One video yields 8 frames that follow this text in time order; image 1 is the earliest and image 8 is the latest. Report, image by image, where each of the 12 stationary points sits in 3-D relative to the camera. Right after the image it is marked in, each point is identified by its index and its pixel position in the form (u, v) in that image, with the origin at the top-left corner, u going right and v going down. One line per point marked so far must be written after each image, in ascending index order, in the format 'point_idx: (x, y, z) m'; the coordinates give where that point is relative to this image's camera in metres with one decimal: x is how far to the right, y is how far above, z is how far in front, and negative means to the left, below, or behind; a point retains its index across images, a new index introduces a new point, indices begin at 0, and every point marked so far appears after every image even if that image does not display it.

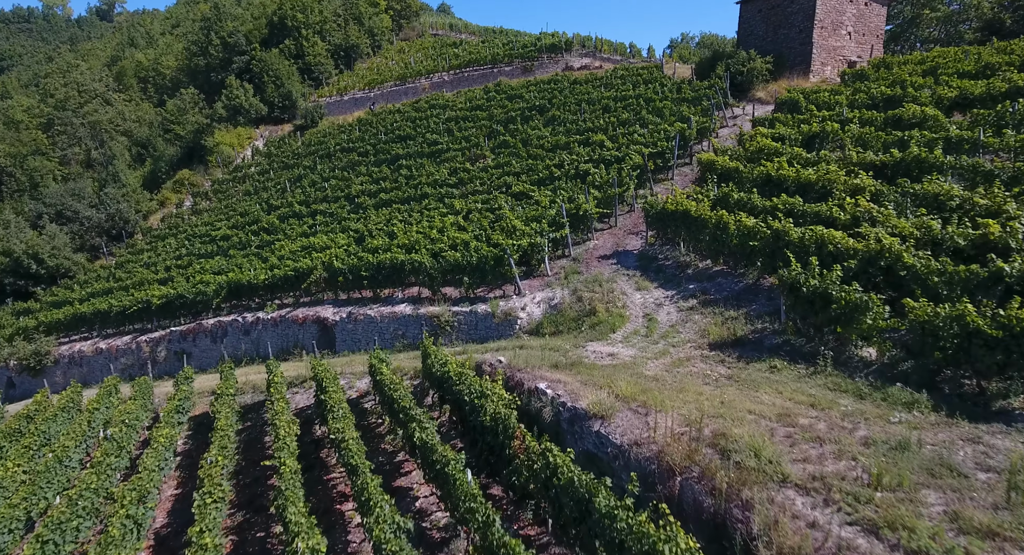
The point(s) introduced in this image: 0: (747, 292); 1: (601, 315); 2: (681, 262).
0: (+5.8, -0.4, +16.3) m
1: (+2.3, -1.0, +17.3) m
2: (+4.9, +0.4, +19.3) m
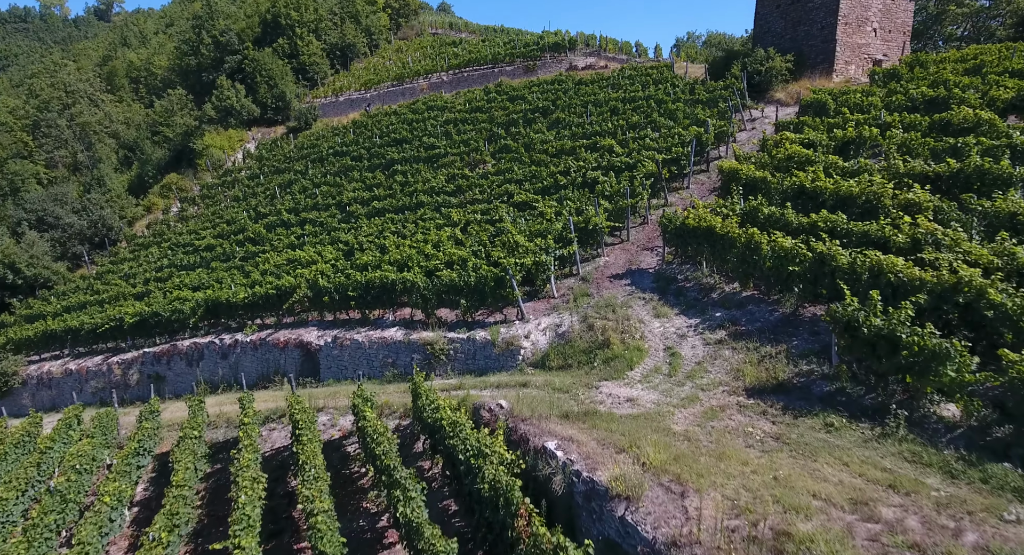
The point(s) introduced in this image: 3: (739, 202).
0: (+5.9, -1.0, +14.2) m
1: (+2.4, -1.7, +15.2) m
2: (+5.0, -0.2, +17.2) m
3: (+6.2, +2.1, +18.1) m
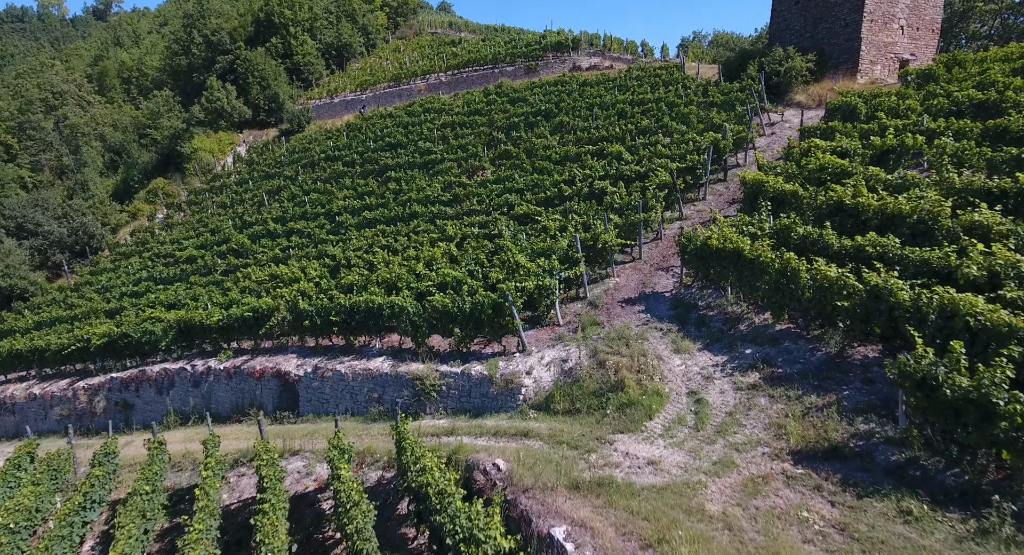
0: (+5.9, -1.7, +12.1) m
1: (+2.4, -2.3, +13.1) m
2: (+5.0, -0.9, +15.2) m
3: (+6.2, +1.4, +16.1) m
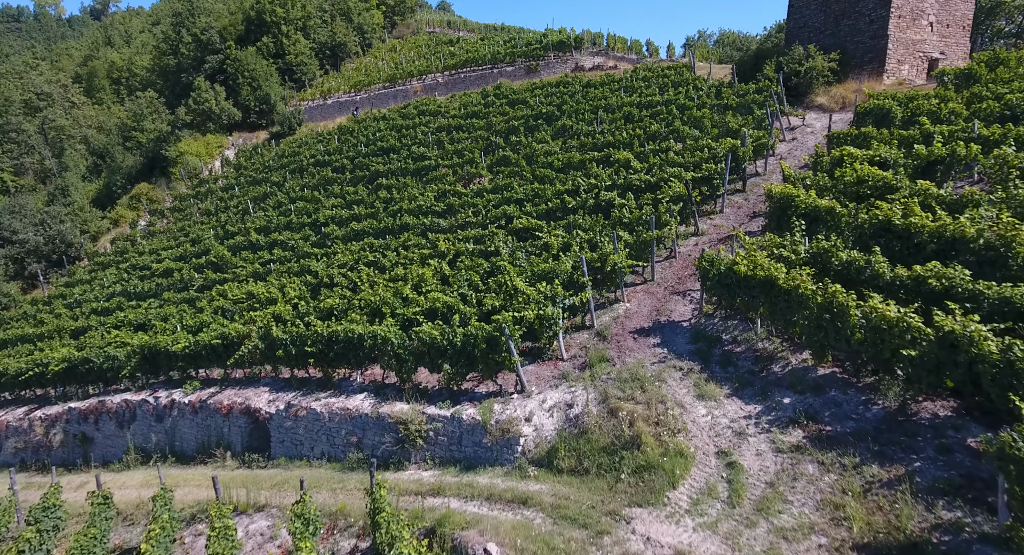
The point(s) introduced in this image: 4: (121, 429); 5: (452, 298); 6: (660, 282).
0: (+5.8, -2.3, +10.1) m
1: (+2.3, -2.9, +11.1) m
2: (+4.9, -1.5, +13.1) m
3: (+6.2, +0.8, +14.1) m
4: (-11.4, -4.4, +19.2) m
5: (-1.5, -0.5, +16.6) m
6: (+3.9, -0.1, +17.5) m
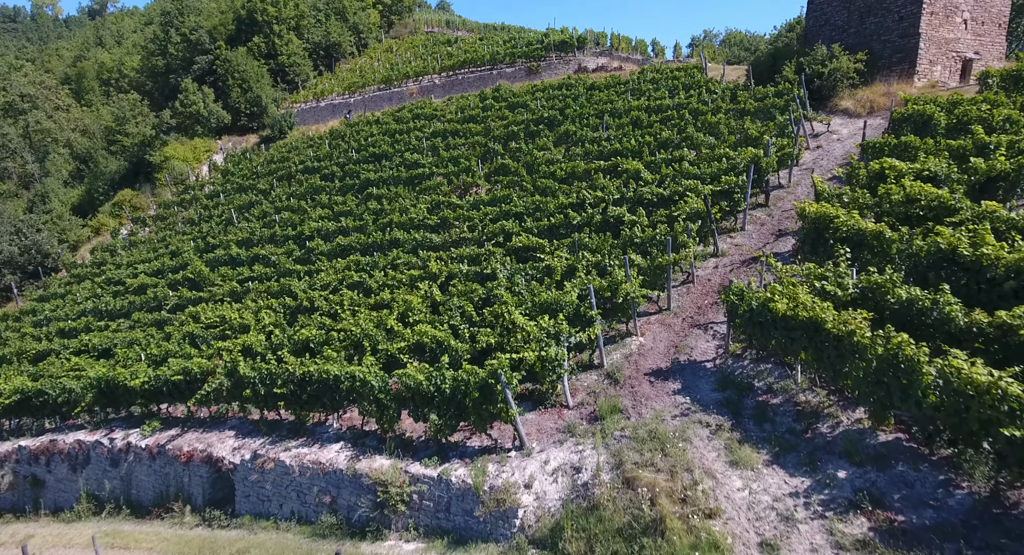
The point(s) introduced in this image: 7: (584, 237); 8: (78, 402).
0: (+5.7, -3.0, +8.1) m
1: (+2.3, -3.6, +9.1) m
2: (+4.9, -2.2, +11.1) m
3: (+6.1, +0.1, +12.0) m
4: (-11.5, -5.1, +17.2) m
5: (-1.6, -1.2, +14.6) m
6: (+3.9, -0.8, +15.5) m
7: (+2.0, +1.1, +18.1) m
8: (-12.0, -3.4, +18.2) m
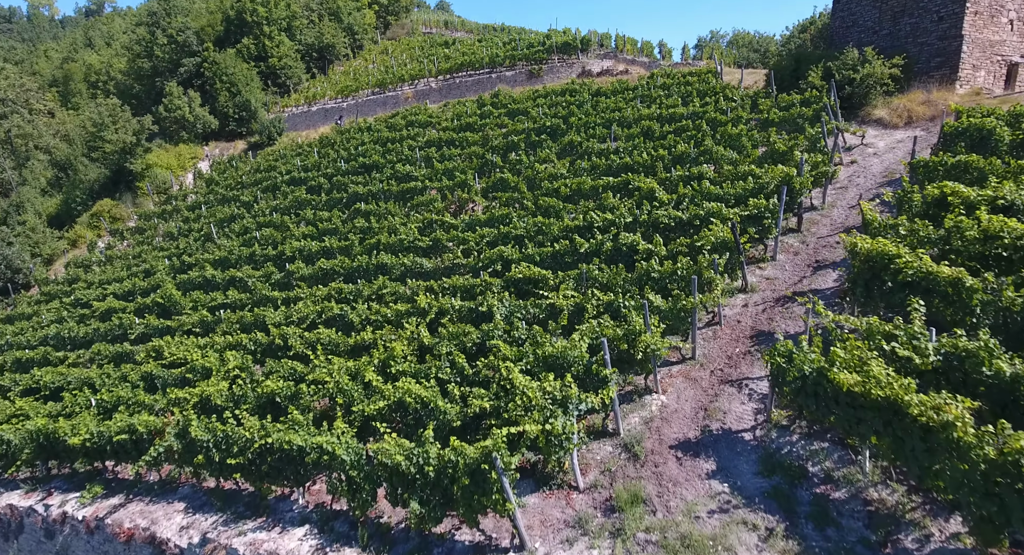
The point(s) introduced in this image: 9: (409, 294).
0: (+5.7, -3.9, +5.8) m
1: (+2.2, -4.5, +6.8) m
2: (+4.8, -3.1, +8.8) m
3: (+6.1, -0.8, +9.8) m
4: (-11.5, -6.0, +15.0) m
5: (-1.6, -2.1, +12.4) m
6: (+3.9, -1.7, +13.2) m
7: (+2.0, +0.2, +15.8) m
8: (-12.0, -4.3, +15.9) m
9: (-2.9, -0.4, +18.4) m
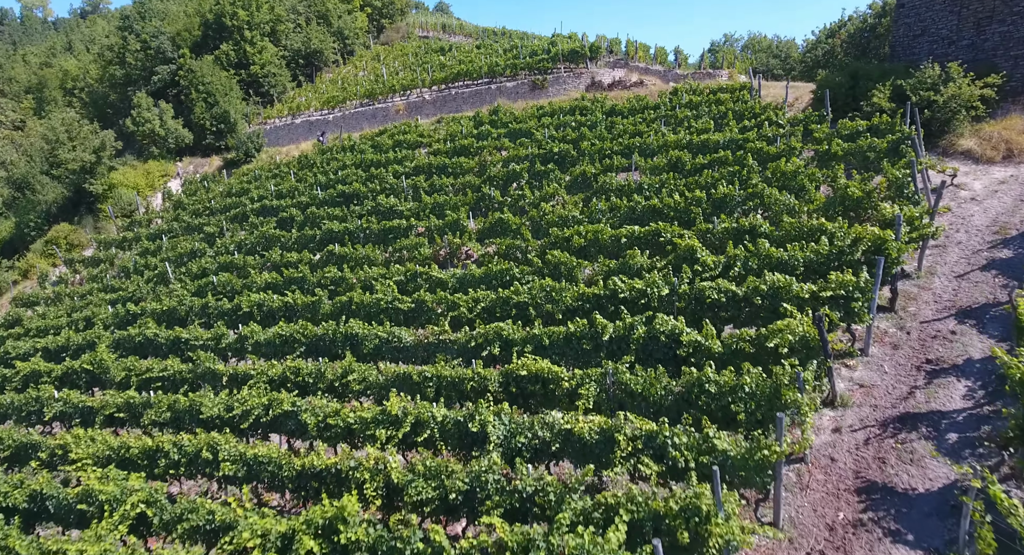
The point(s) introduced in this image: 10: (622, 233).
0: (+5.7, -5.7, +1.6) m
1: (+2.2, -6.4, +2.6) m
2: (+4.9, -4.9, +4.6) m
3: (+6.1, -2.6, +5.6) m
4: (-11.5, -7.8, +10.8) m
5: (-1.6, -4.0, +8.2) m
6: (+3.9, -3.6, +9.0) m
7: (+2.0, -1.7, +11.6) m
8: (-12.0, -6.2, +11.8) m
9: (-2.9, -2.3, +14.3) m
10: (+2.8, +1.1, +16.4) m
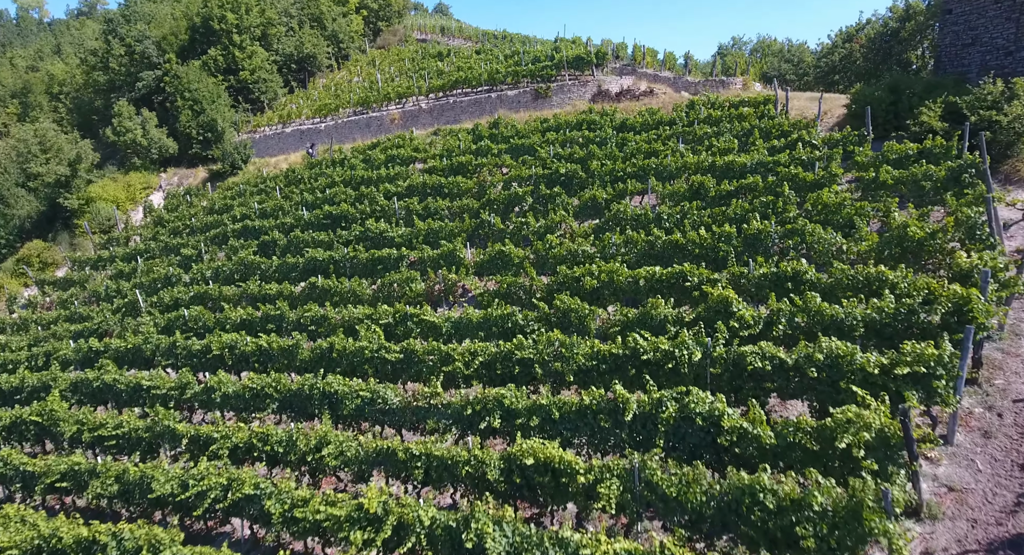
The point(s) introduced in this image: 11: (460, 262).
0: (+5.8, -6.7, -0.6) m
1: (+2.3, -7.4, +0.4) m
2: (+4.9, -6.0, +2.4) m
3: (+6.2, -3.7, +3.3) m
4: (-11.4, -8.9, +8.6) m
5: (-1.5, -5.0, +6.0) m
6: (+3.9, -4.6, +6.8) m
7: (+2.0, -2.7, +9.4) m
8: (-12.0, -7.3, +9.6) m
9: (-2.8, -3.4, +12.0) m
10: (+2.8, 0.0, +14.2) m
11: (-1.5, +0.4, +18.3) m
